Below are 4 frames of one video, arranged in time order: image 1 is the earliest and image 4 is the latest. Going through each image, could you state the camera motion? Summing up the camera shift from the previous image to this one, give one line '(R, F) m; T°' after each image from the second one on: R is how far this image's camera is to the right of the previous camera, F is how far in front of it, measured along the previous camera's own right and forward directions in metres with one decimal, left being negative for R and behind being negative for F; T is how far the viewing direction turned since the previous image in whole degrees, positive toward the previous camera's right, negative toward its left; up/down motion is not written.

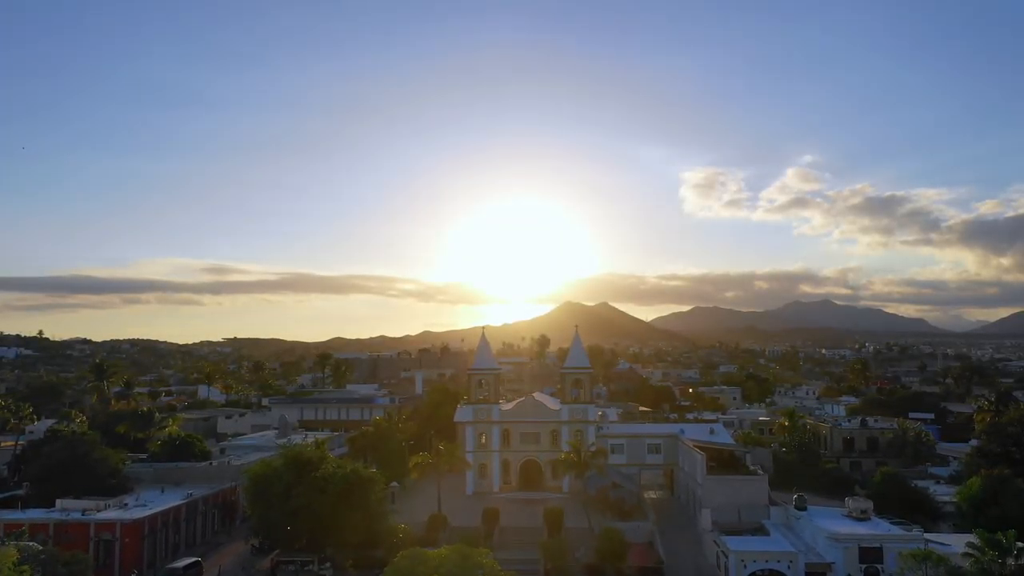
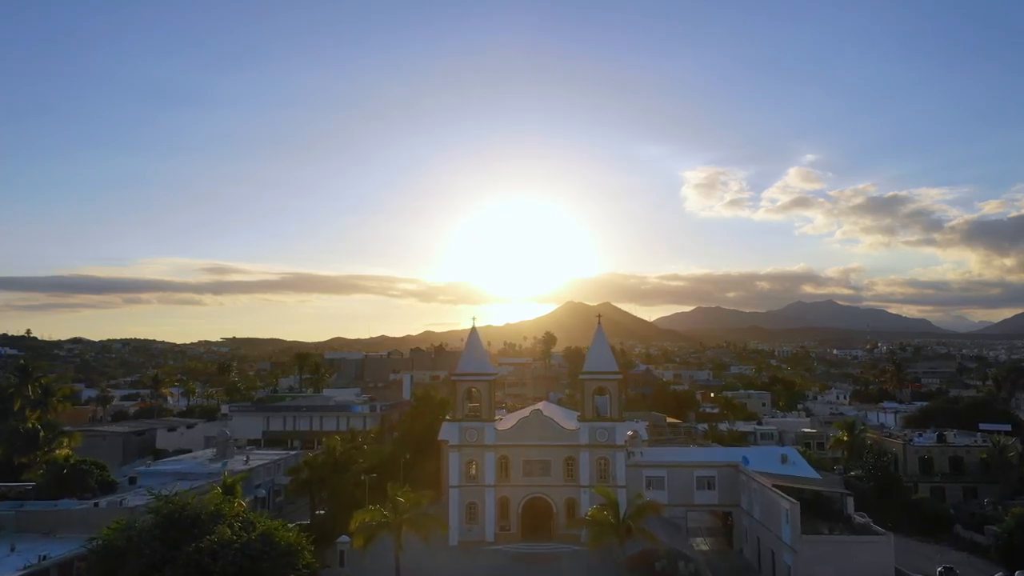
(0.0, +15.3) m; 0°
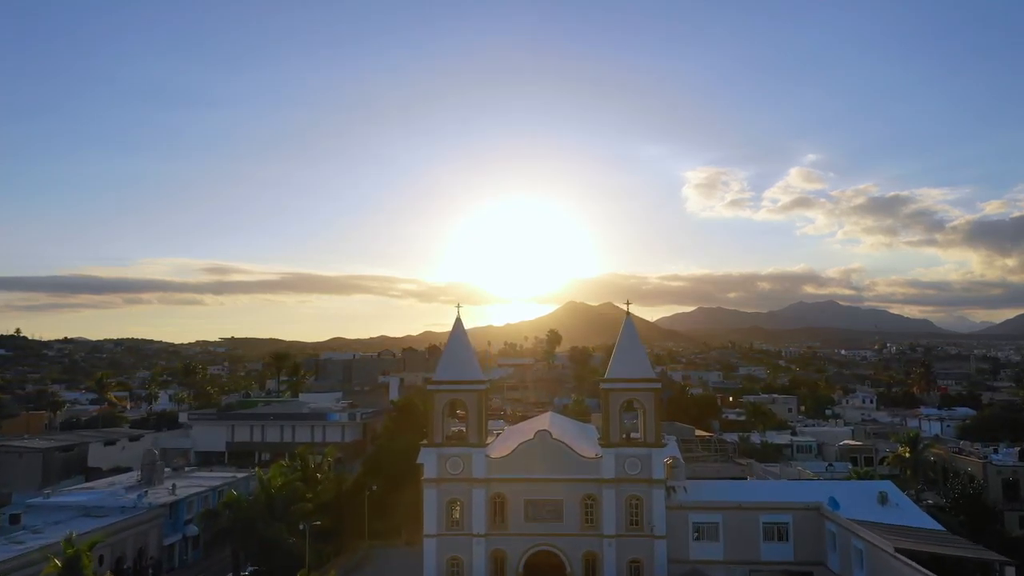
(+0.1, +11.5) m; 0°
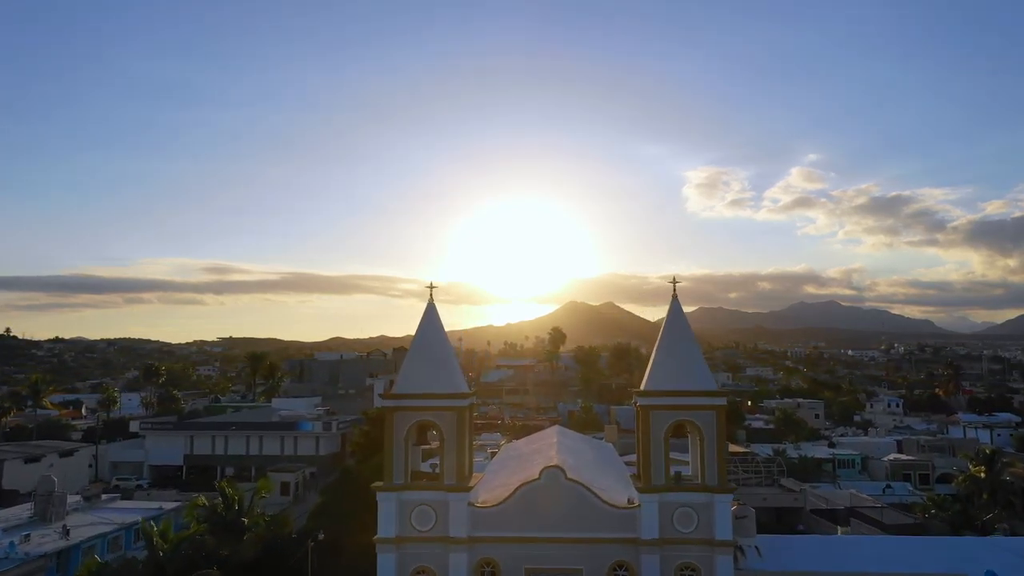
(+0.1, +10.0) m; 0°
